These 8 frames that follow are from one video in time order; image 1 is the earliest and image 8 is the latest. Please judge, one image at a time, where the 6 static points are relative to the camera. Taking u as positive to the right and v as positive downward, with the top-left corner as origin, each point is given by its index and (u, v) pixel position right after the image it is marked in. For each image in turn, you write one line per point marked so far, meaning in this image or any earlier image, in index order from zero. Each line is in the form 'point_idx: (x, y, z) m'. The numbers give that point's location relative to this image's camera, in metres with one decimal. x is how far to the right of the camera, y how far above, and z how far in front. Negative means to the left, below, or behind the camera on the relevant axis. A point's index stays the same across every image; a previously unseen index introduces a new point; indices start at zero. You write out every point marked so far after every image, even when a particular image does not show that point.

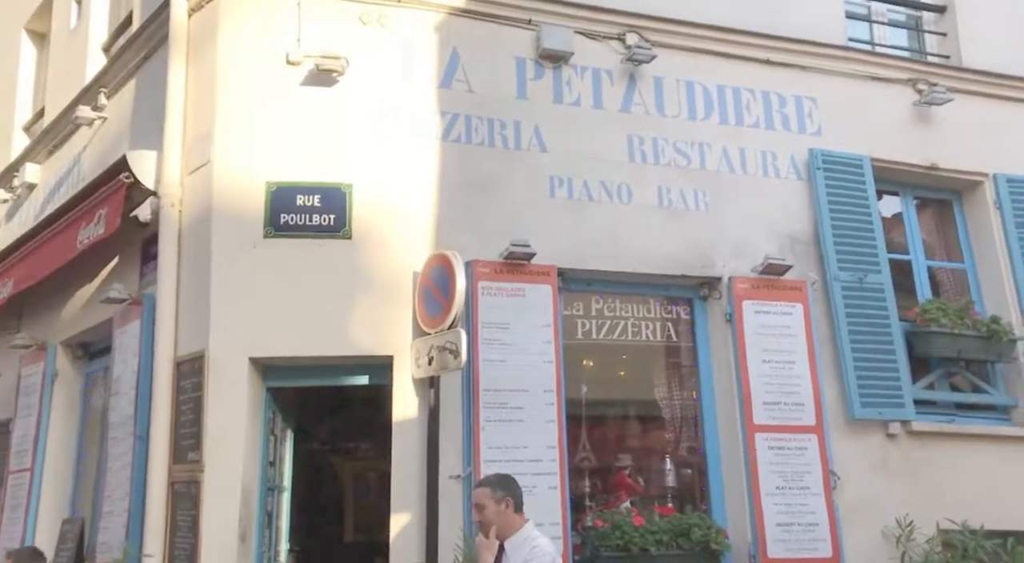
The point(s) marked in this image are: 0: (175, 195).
0: (-2.0, +0.5, +5.8) m
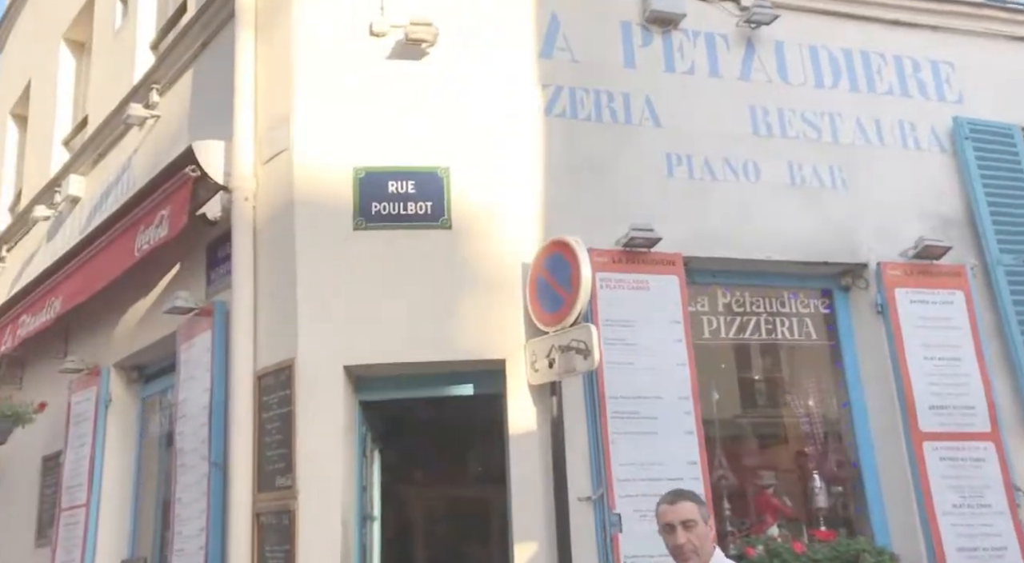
0: (-1.4, +0.5, +5.1) m
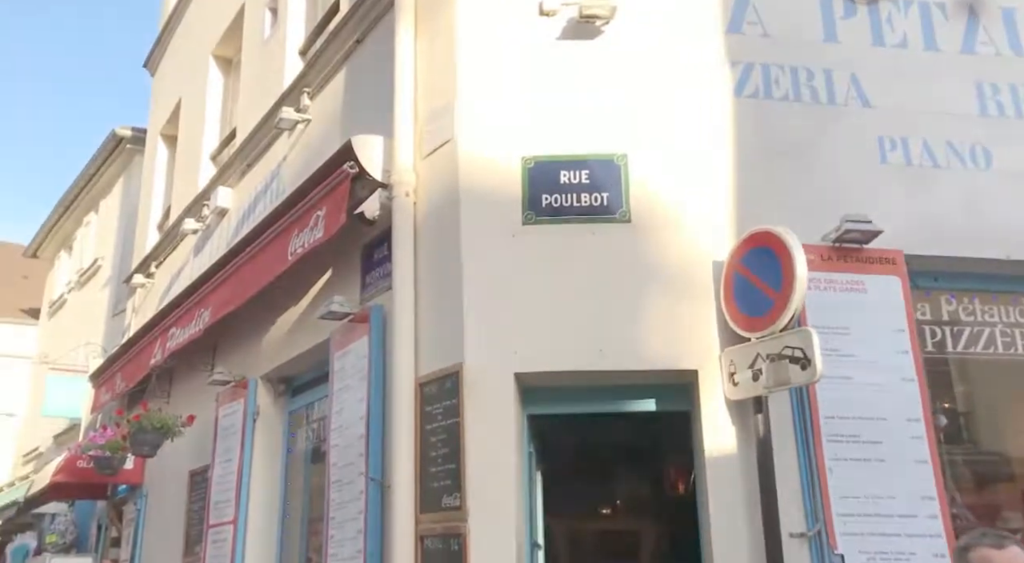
0: (-0.5, +0.5, +4.8) m
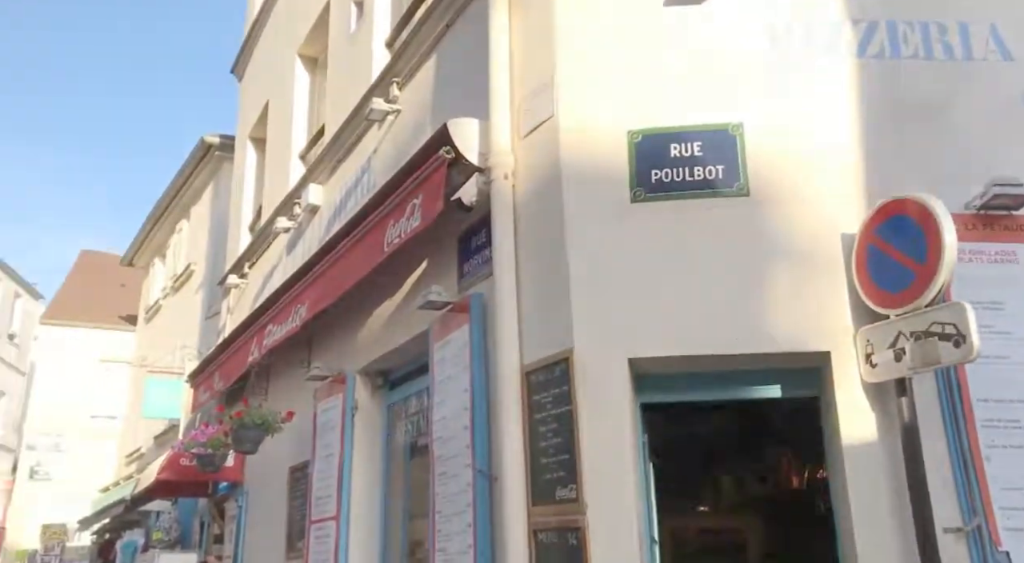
0: (0.0, +0.6, +4.6) m
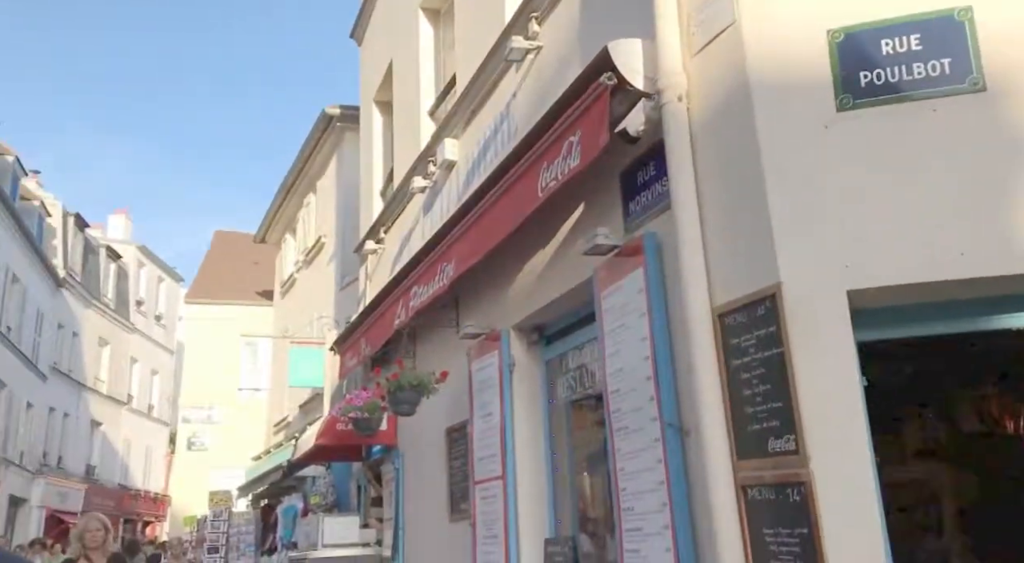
0: (+0.7, +0.8, +4.1) m
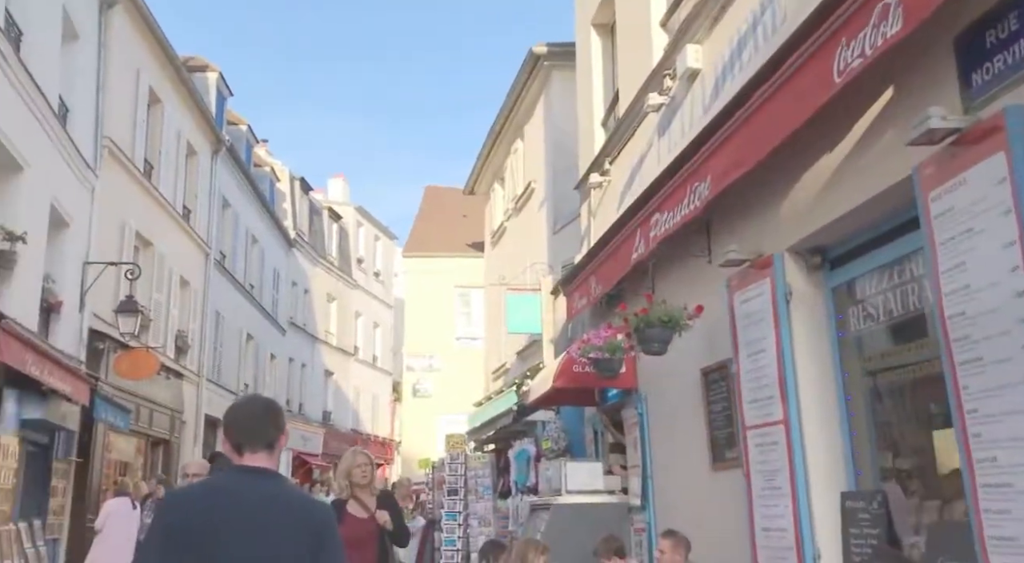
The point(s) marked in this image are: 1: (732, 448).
0: (+1.8, +1.2, +3.0) m
1: (+1.5, -1.2, +6.7) m
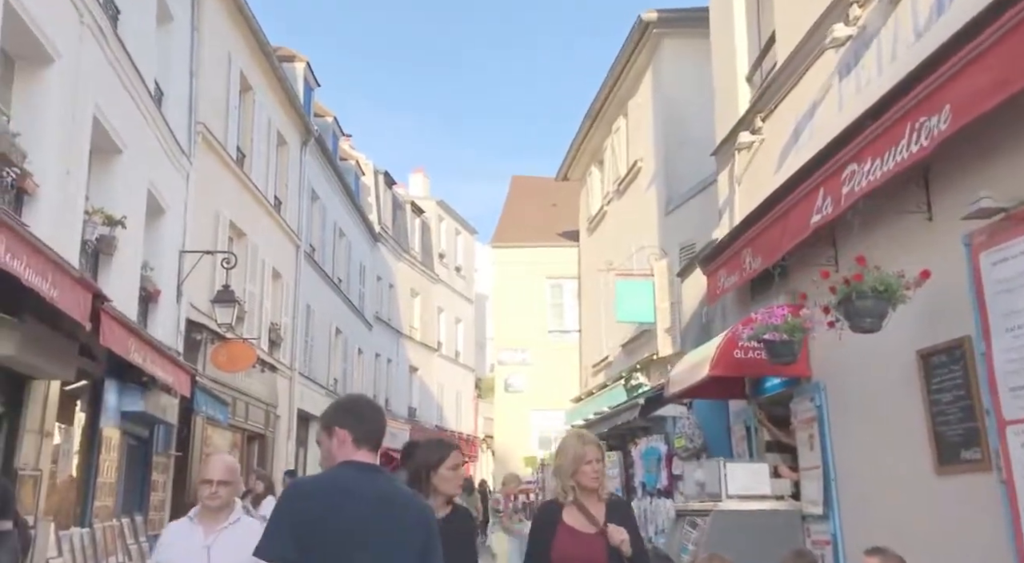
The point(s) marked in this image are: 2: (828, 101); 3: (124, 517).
0: (+2.6, +1.5, +1.8) m
1: (+2.6, -0.9, +5.5) m
2: (+2.6, +1.5, +7.8) m
3: (-5.2, -3.2, +12.8) m
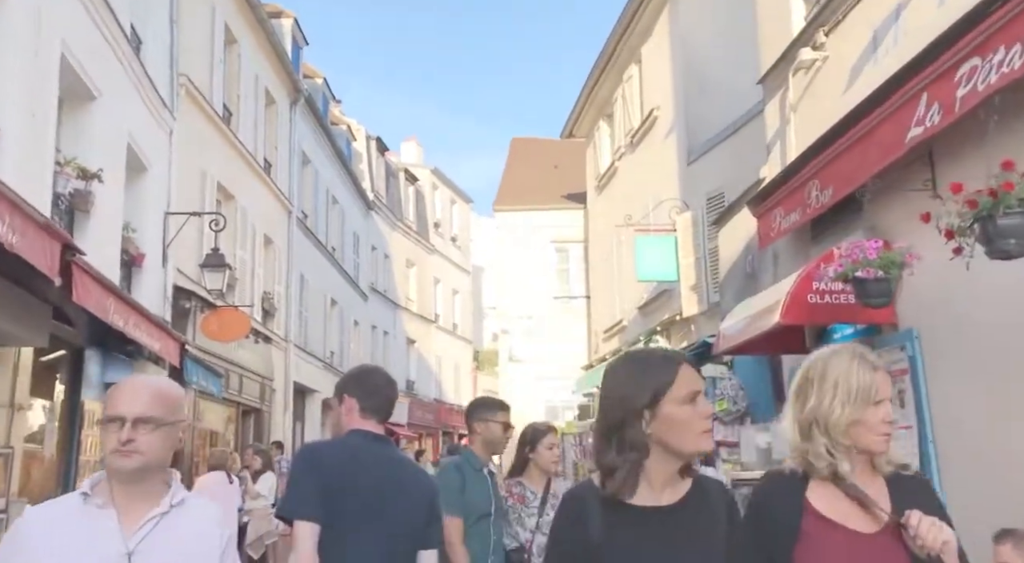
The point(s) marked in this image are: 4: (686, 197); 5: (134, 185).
0: (+2.9, +1.8, +0.6) m
1: (+2.9, -0.5, +4.4) m
2: (+2.9, +1.9, +6.6) m
3: (-4.9, -2.6, +11.7) m
4: (+3.0, +1.4, +15.9) m
5: (-5.8, +1.5, +14.7) m
